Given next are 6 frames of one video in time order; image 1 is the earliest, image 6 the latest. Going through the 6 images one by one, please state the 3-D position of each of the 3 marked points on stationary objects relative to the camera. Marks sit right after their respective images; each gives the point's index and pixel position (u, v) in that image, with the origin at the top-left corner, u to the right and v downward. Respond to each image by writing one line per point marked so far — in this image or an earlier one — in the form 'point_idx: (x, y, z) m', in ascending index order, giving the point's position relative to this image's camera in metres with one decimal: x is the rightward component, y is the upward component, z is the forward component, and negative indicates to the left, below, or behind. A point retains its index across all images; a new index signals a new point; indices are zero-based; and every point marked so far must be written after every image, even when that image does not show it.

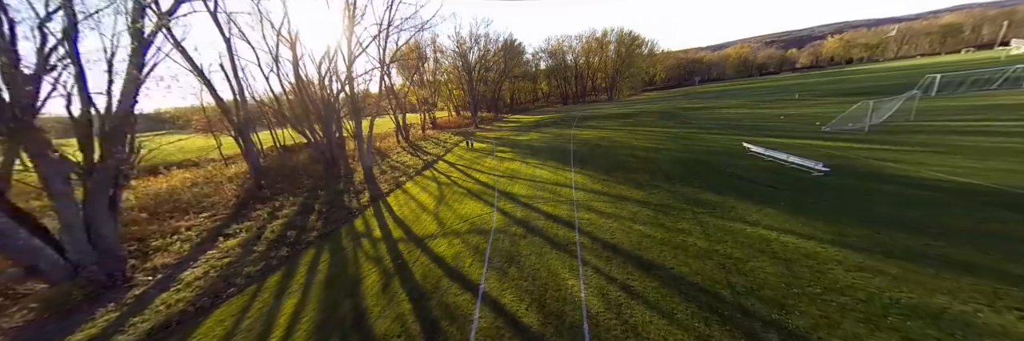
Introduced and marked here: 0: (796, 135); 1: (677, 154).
0: (+16.9, +2.2, +15.2) m
1: (+9.0, +0.9, +14.0) m
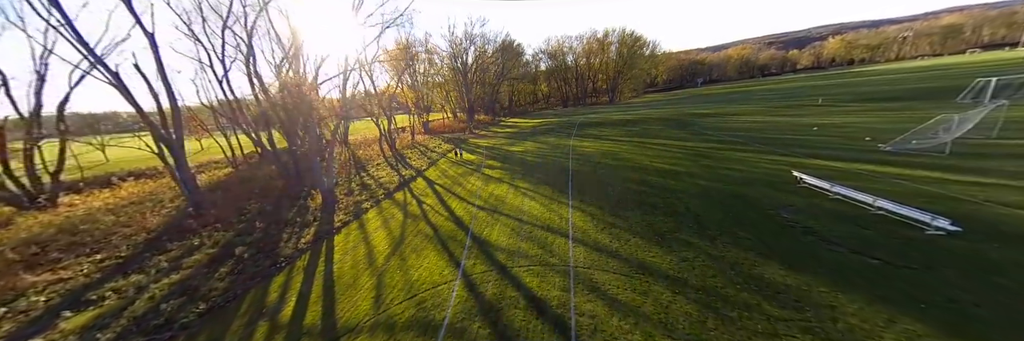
0: (+16.1, +0.8, +12.2) m
1: (+8.2, -0.5, +11.0) m
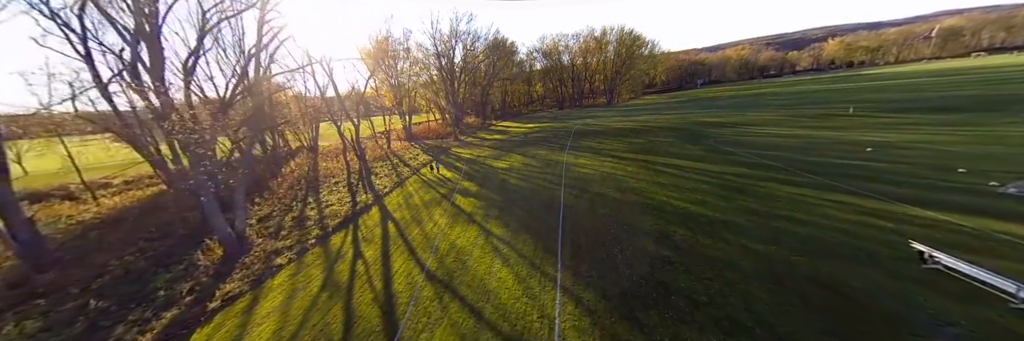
0: (+15.0, -0.9, +8.7) m
1: (+7.1, -2.2, +7.3) m
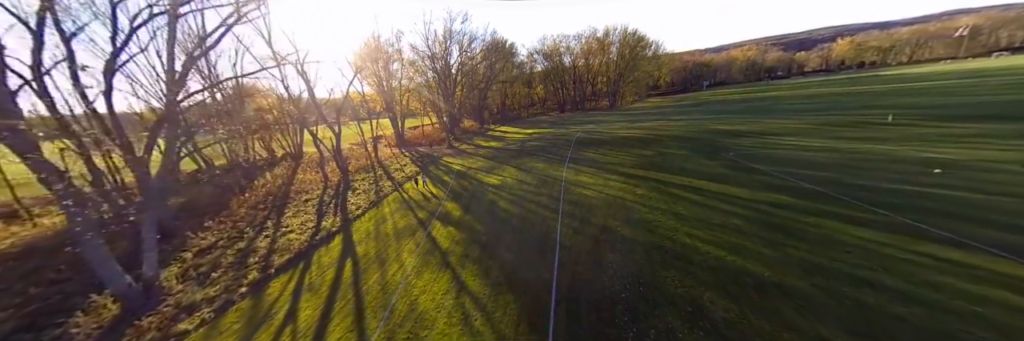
0: (+14.3, -2.0, +6.1) m
1: (+6.4, -3.3, +4.8) m
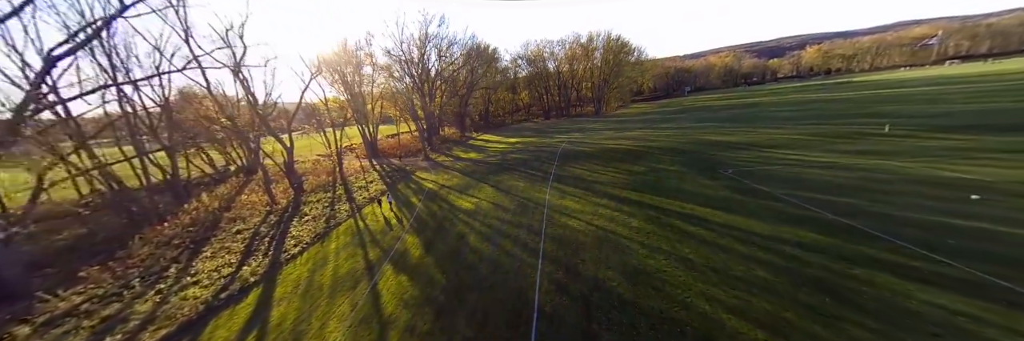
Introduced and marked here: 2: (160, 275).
0: (+13.4, -3.0, +4.3) m
1: (+5.6, -4.4, +2.6) m
2: (-15.6, -4.7, +11.3) m
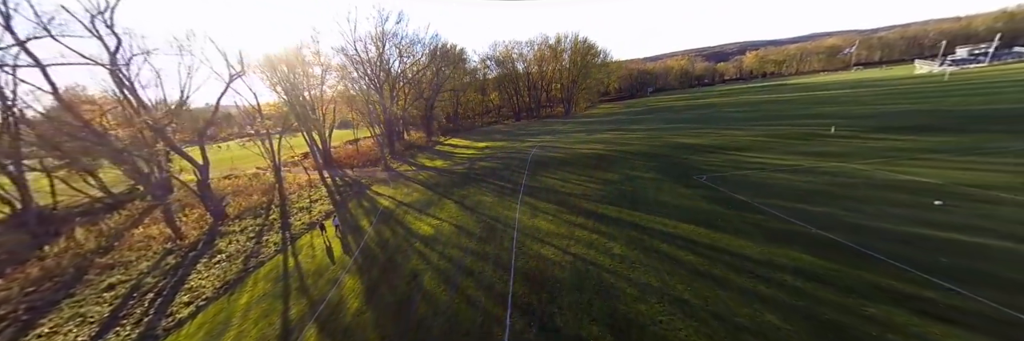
0: (+12.7, -3.4, +3.7) m
1: (+5.1, -5.0, +1.2) m
2: (-16.8, -6.1, +7.6) m
